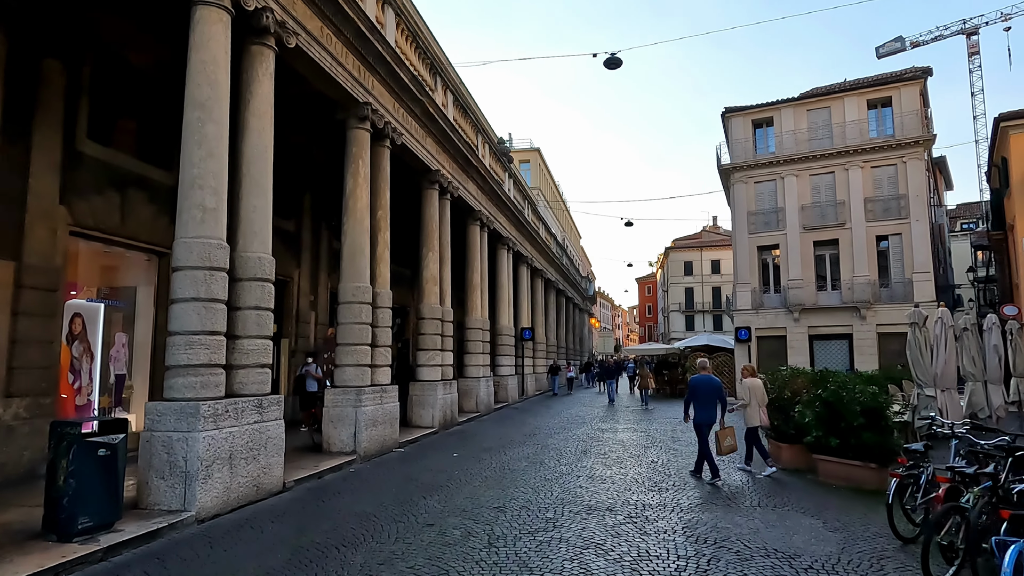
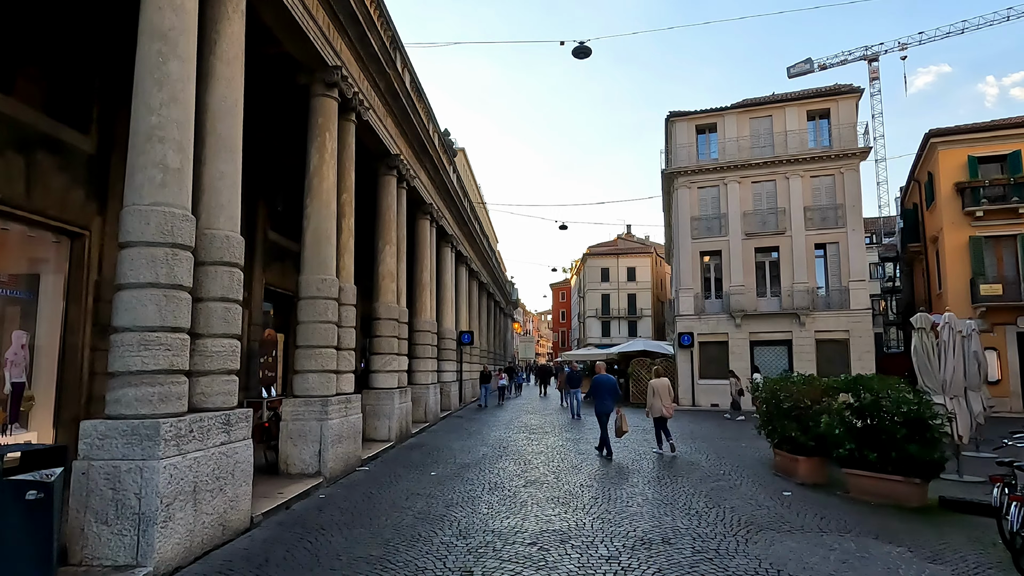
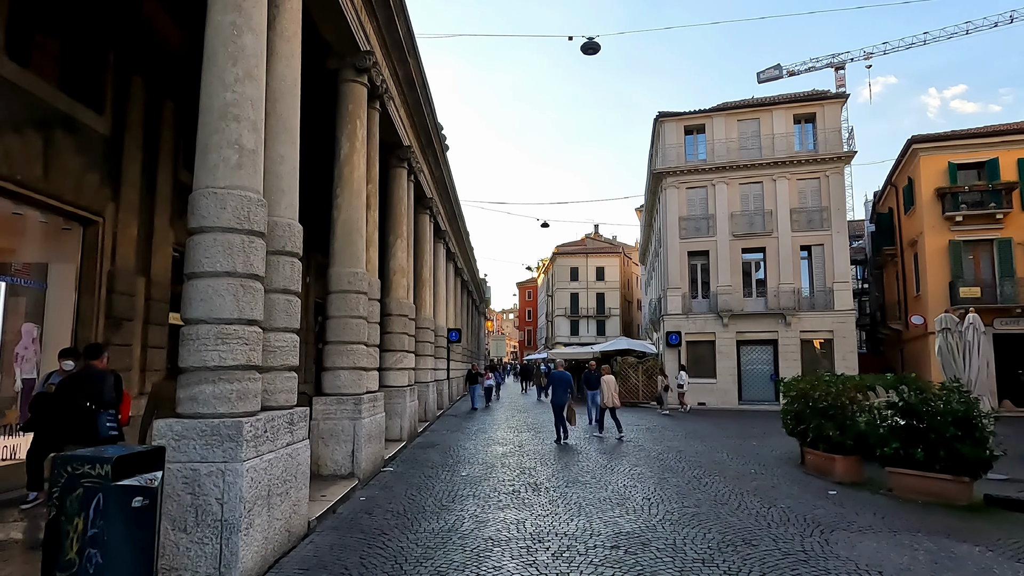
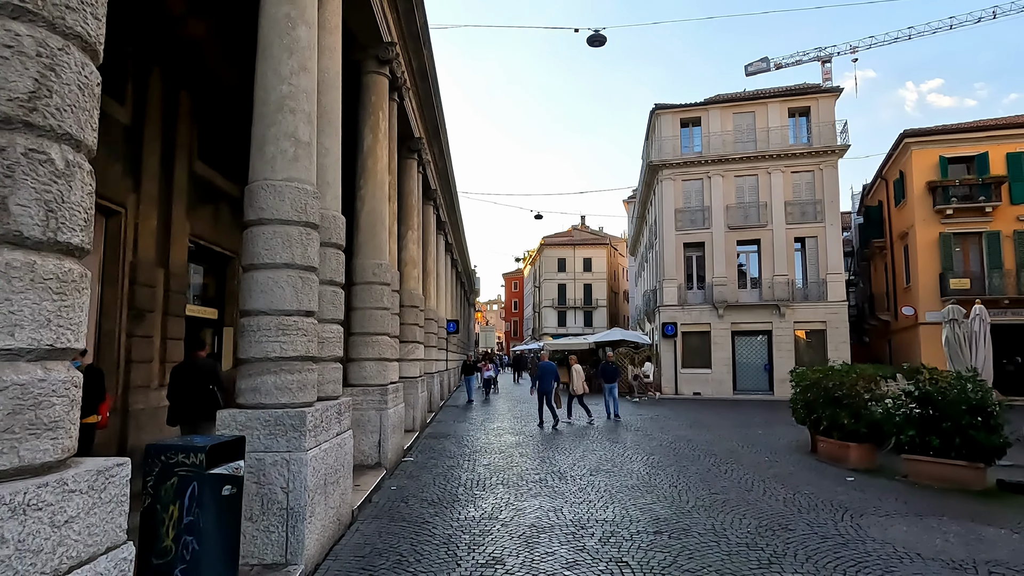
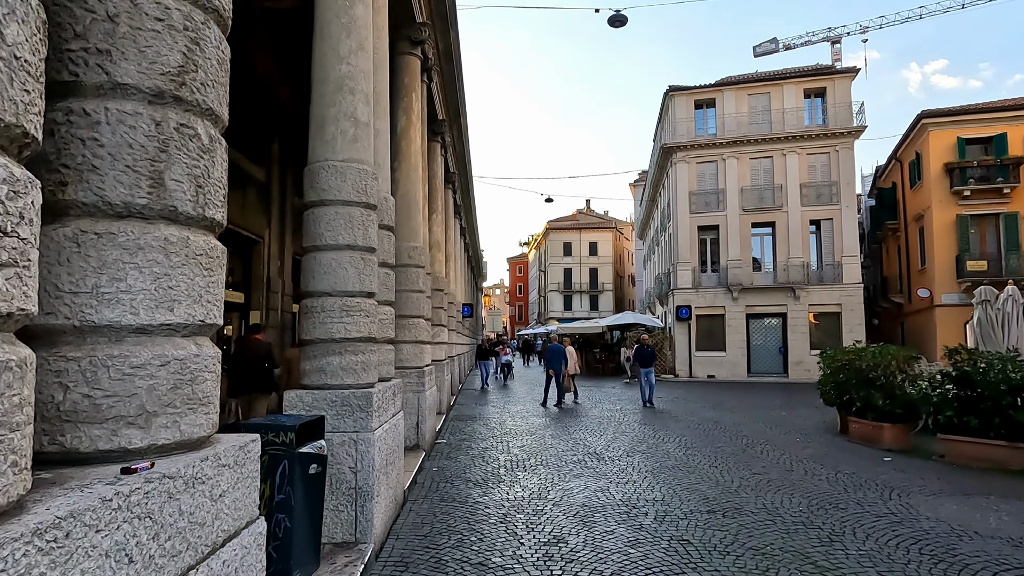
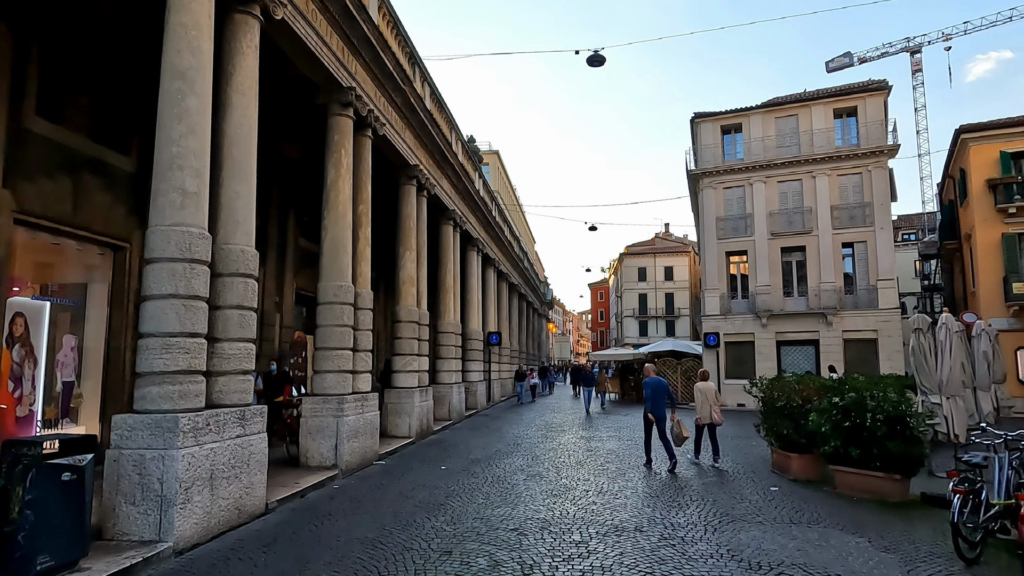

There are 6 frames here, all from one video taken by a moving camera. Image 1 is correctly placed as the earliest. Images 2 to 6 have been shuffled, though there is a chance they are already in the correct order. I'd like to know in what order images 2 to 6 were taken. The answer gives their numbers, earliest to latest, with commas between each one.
6, 2, 3, 4, 5
